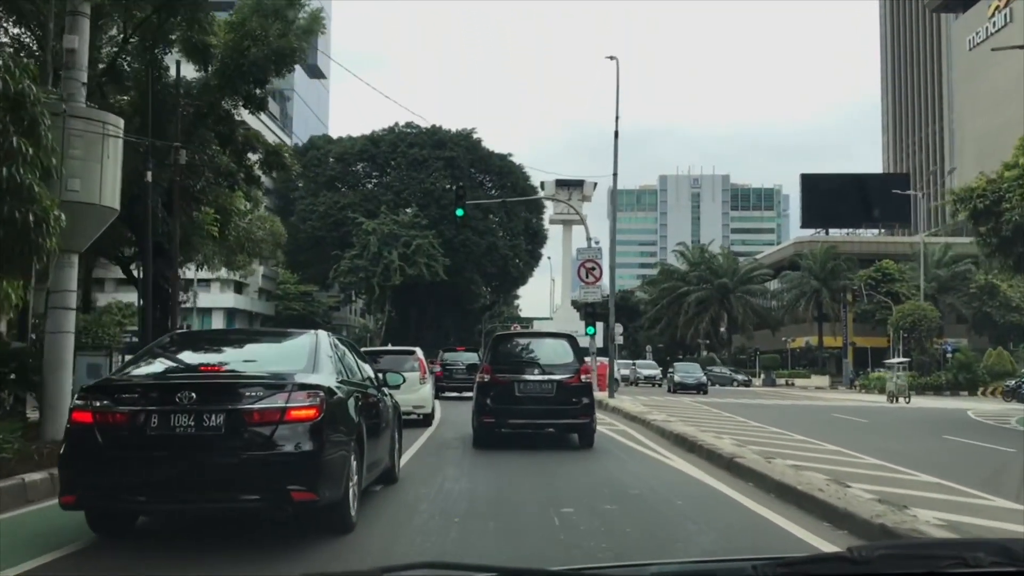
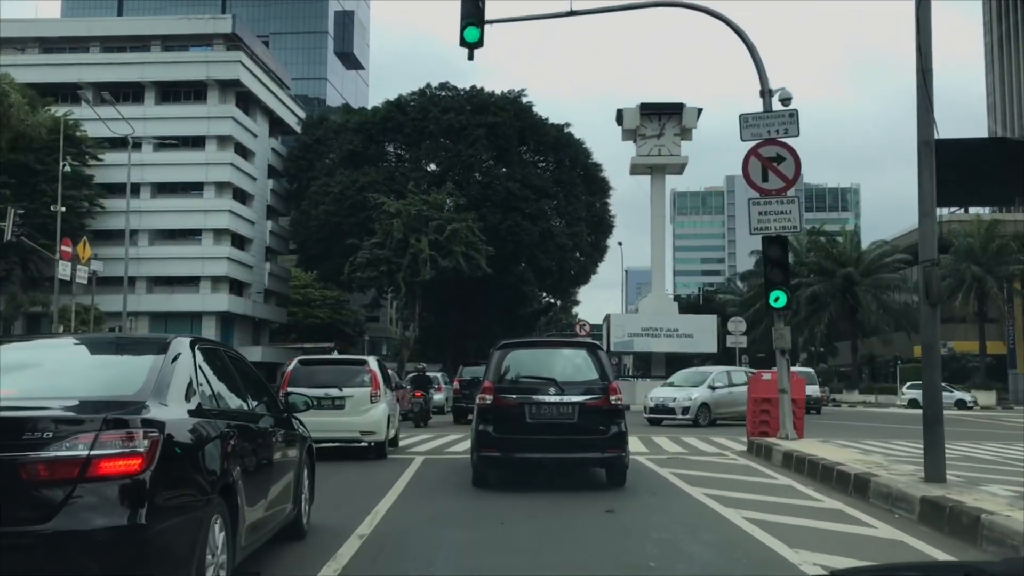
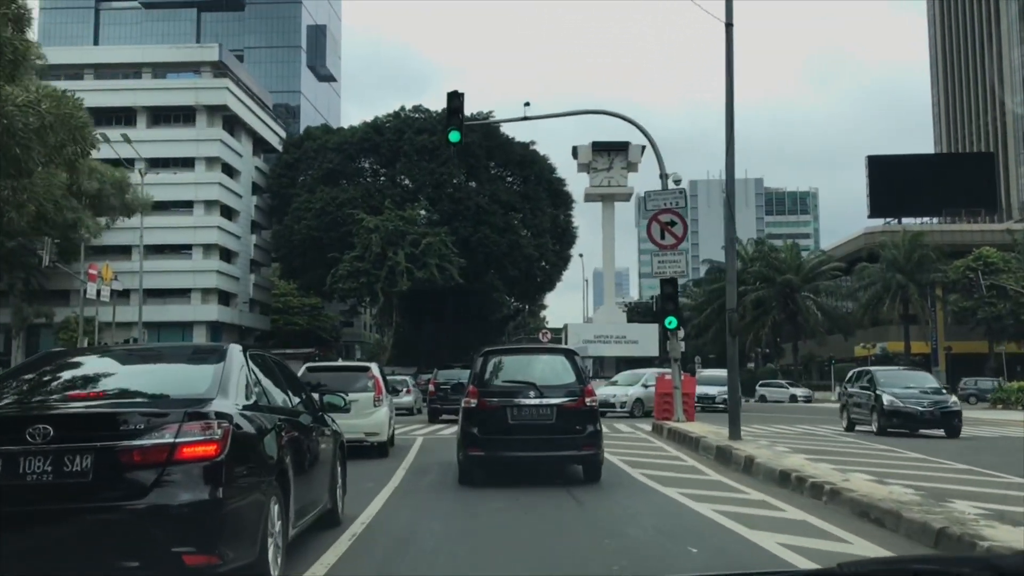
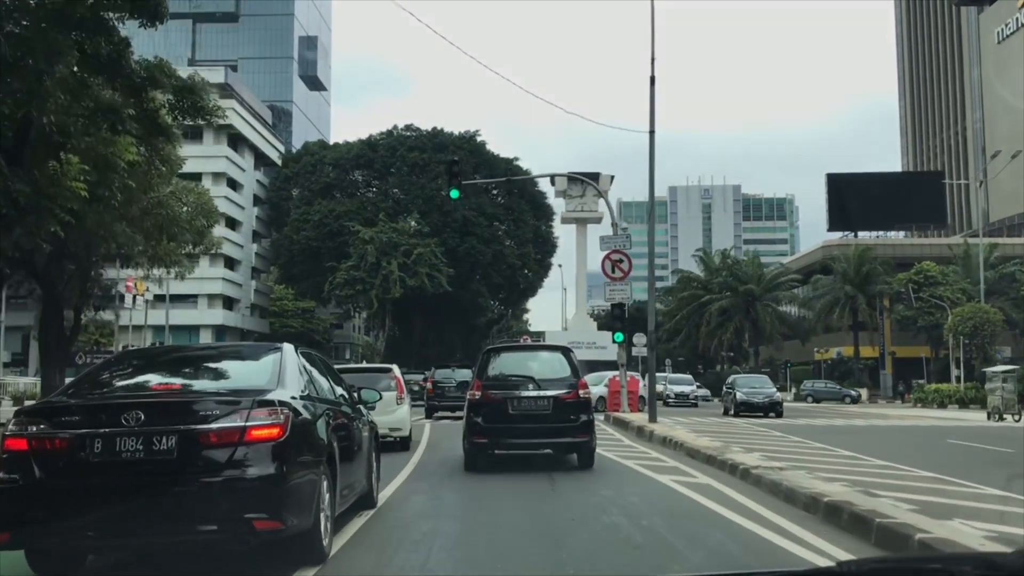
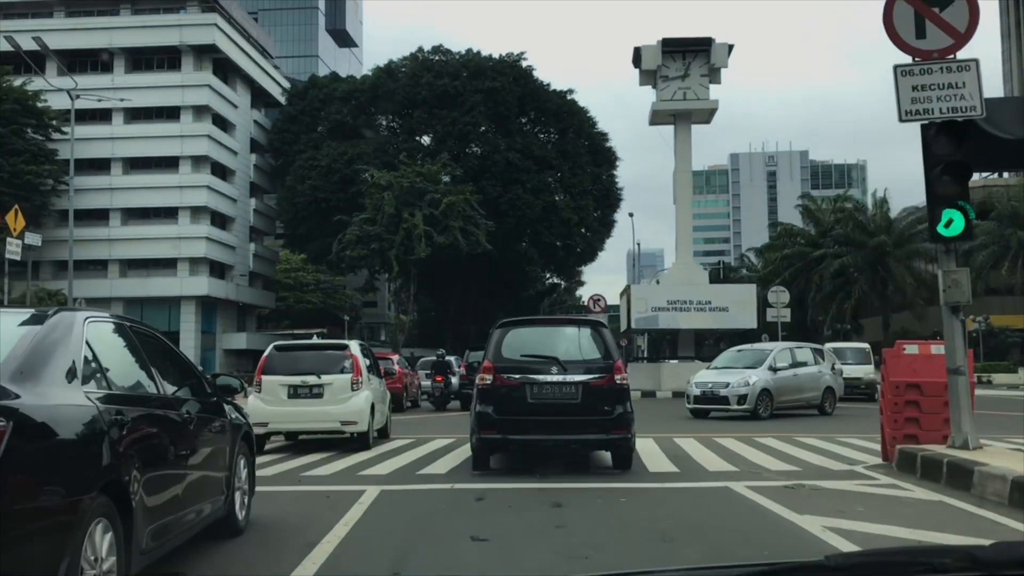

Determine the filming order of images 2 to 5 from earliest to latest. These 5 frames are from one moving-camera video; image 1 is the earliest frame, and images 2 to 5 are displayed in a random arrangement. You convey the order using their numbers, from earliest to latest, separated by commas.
4, 3, 2, 5
